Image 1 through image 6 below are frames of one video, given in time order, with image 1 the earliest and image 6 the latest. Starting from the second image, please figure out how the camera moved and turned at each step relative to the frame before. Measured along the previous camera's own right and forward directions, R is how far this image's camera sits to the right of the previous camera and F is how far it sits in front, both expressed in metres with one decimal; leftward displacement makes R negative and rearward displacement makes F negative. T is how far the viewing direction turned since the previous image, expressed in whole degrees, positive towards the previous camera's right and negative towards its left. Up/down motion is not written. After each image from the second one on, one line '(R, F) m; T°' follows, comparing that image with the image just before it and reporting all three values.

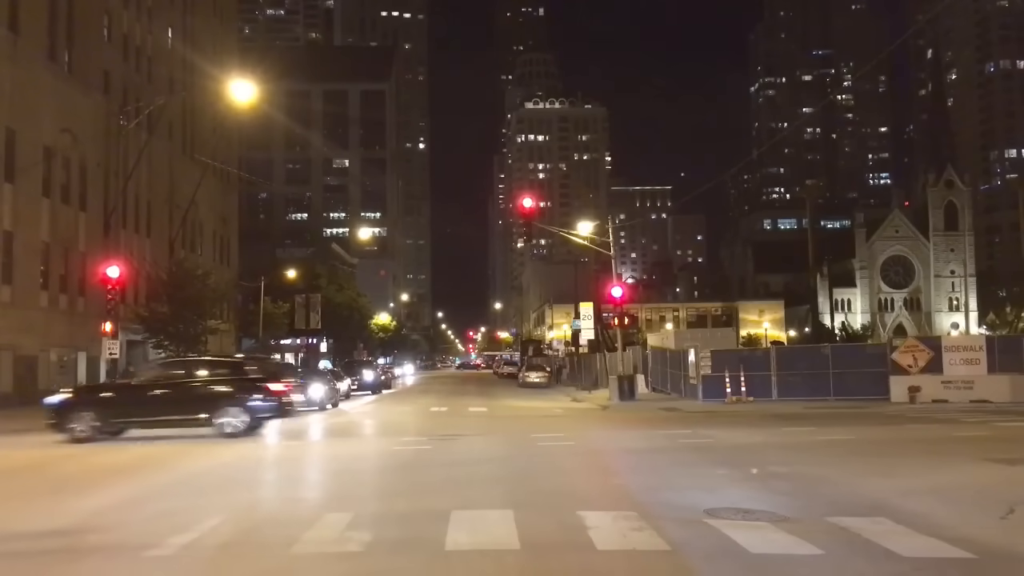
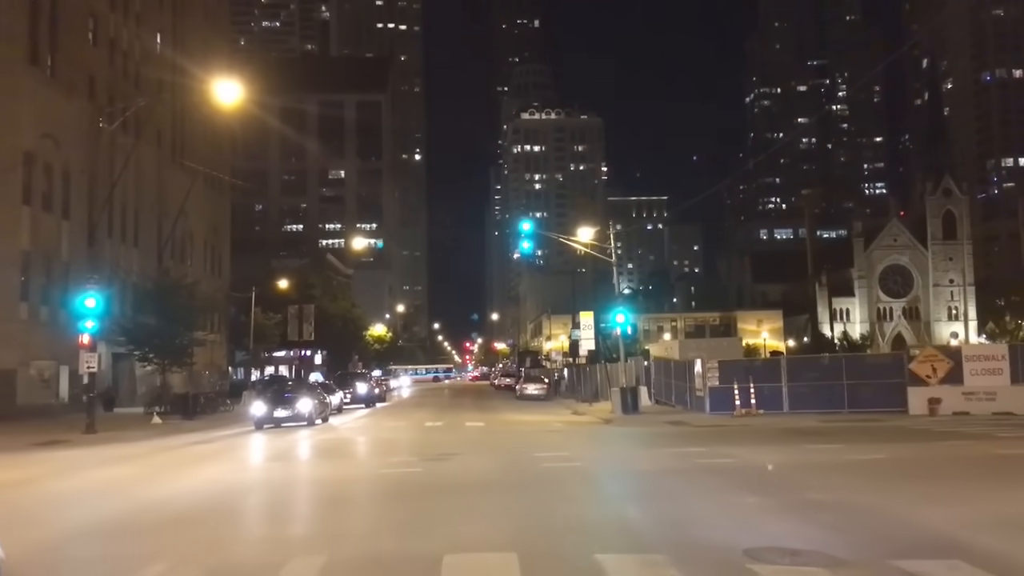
(-0.1, +1.3) m; 0°
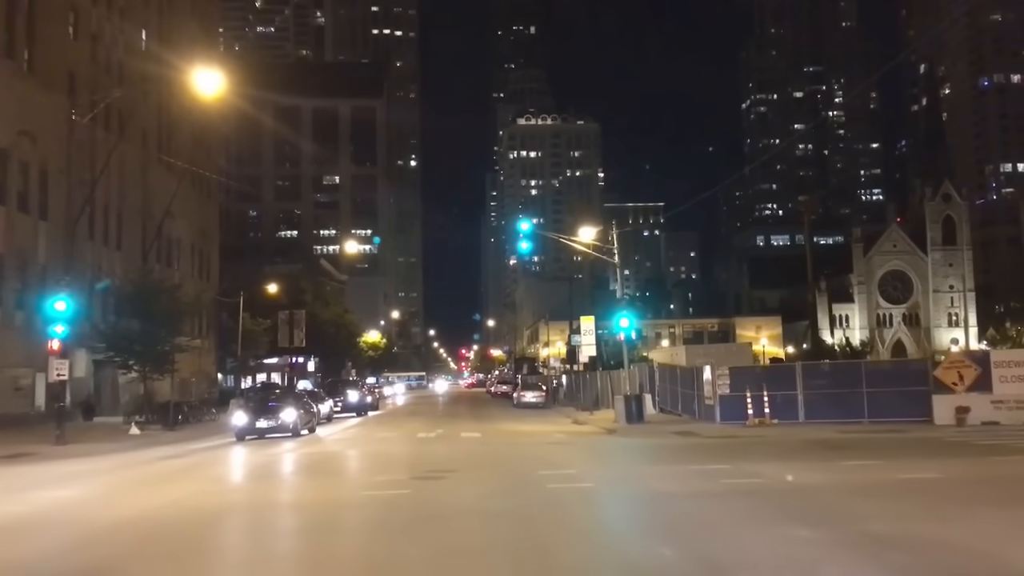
(-0.1, +1.7) m; 0°
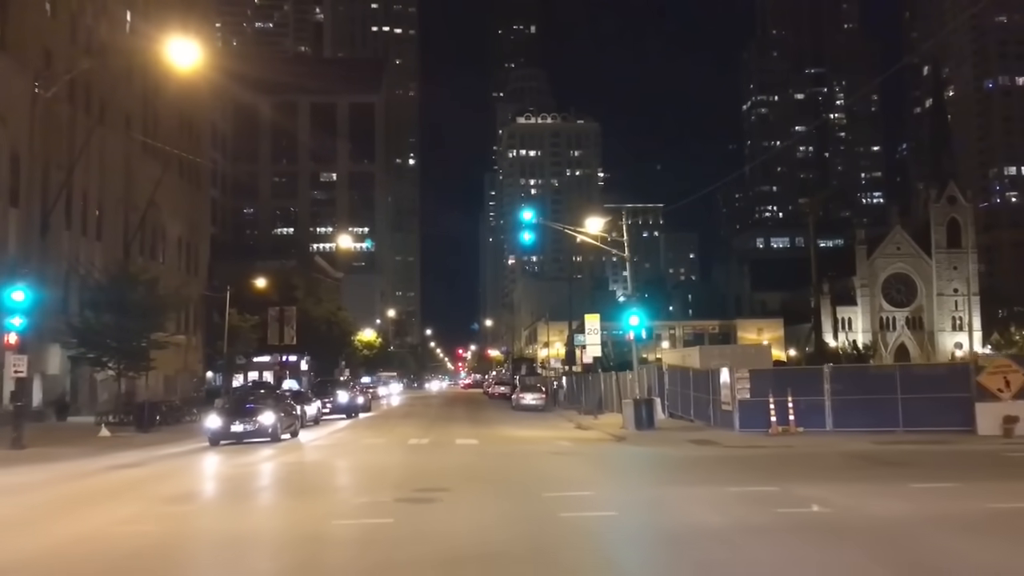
(-0.1, +2.3) m; 0°
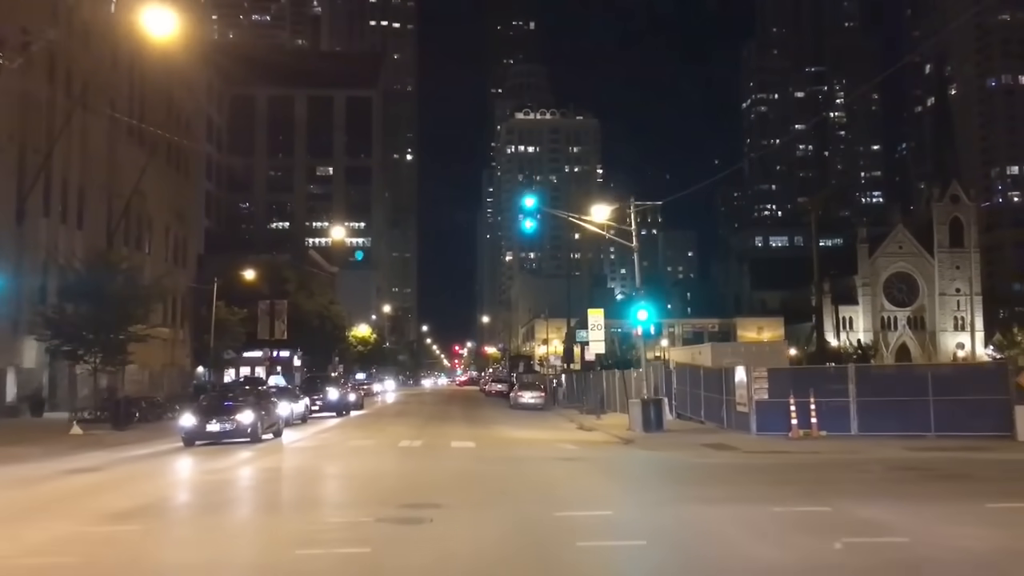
(-0.1, +1.8) m; 0°
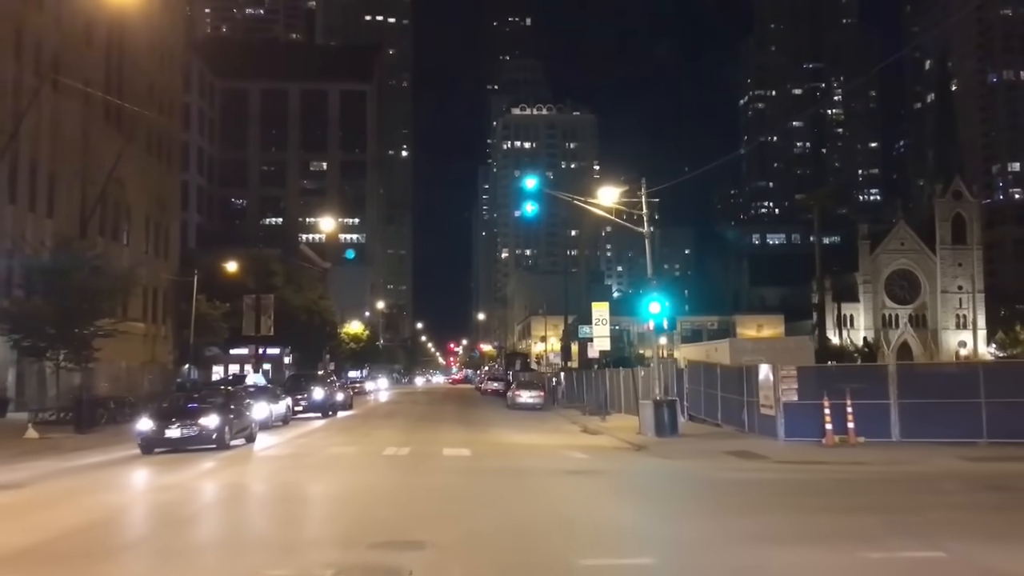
(-0.1, +2.5) m; 0°
